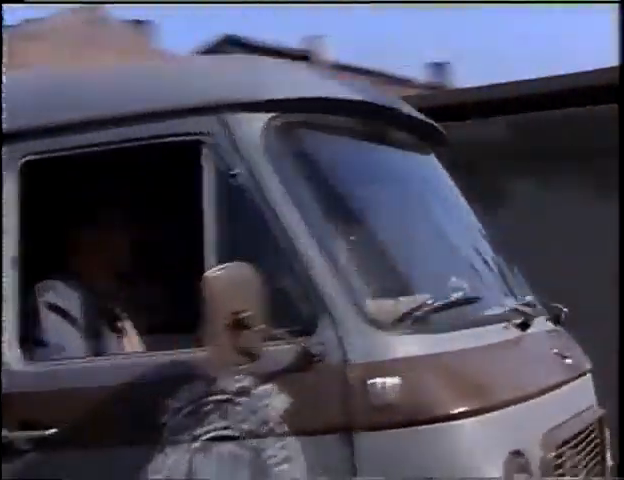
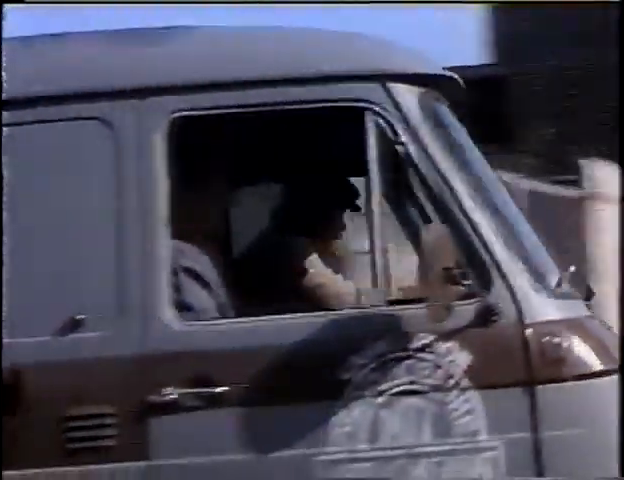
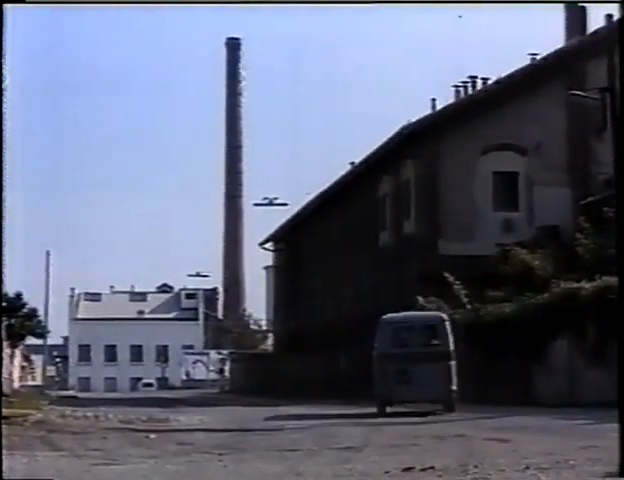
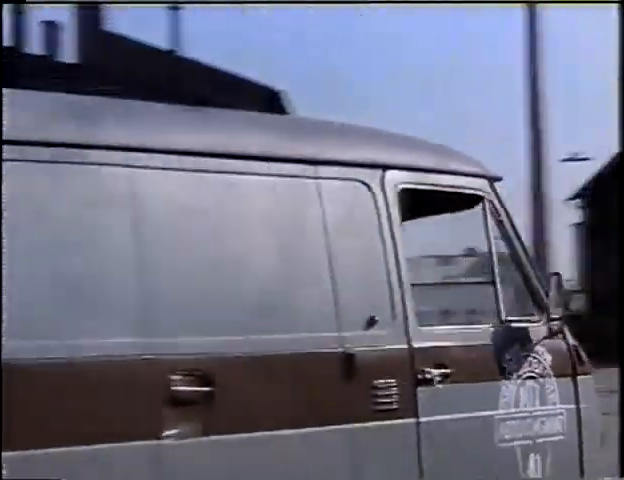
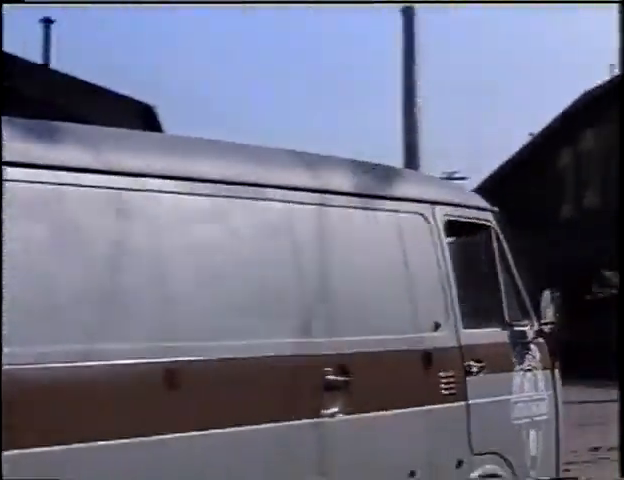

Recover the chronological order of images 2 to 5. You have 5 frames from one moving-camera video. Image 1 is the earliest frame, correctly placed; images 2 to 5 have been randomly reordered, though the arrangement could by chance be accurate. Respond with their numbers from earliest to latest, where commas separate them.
2, 4, 5, 3
